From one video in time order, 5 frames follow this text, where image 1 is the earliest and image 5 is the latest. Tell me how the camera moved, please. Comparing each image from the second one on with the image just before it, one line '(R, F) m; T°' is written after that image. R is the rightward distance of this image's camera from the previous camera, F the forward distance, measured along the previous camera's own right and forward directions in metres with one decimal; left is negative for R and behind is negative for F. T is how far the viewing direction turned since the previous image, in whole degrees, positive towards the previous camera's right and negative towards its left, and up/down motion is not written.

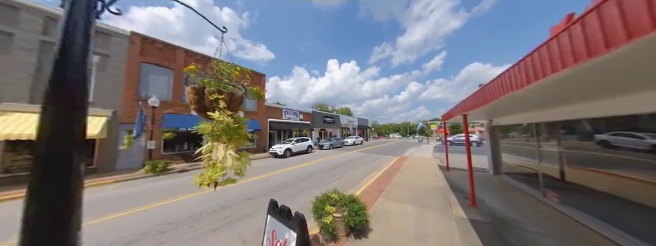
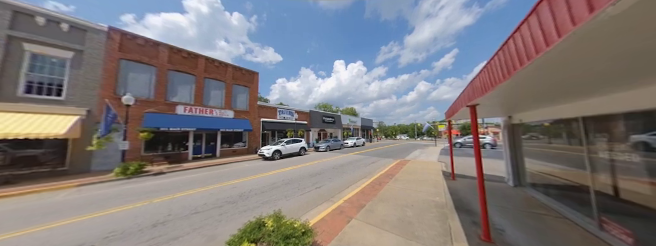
(+1.4, +1.4) m; -3°
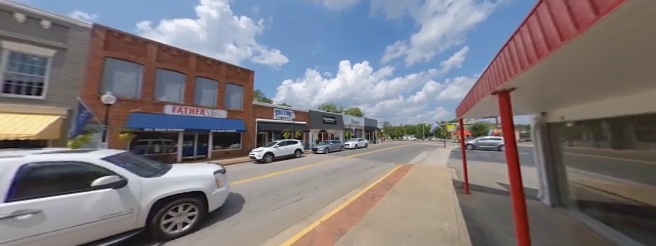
(+1.0, +1.2) m; -2°
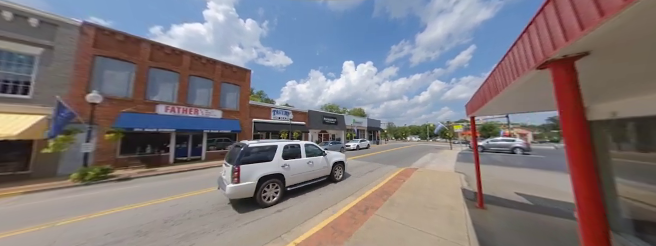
(+0.6, +0.8) m; -2°
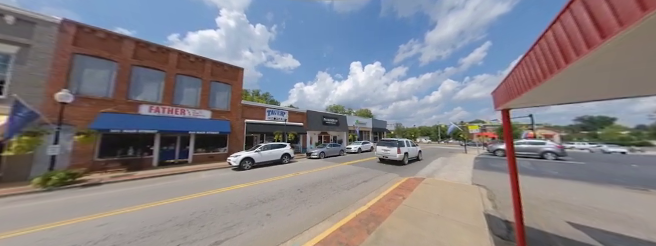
(+1.2, +1.5) m; -3°
